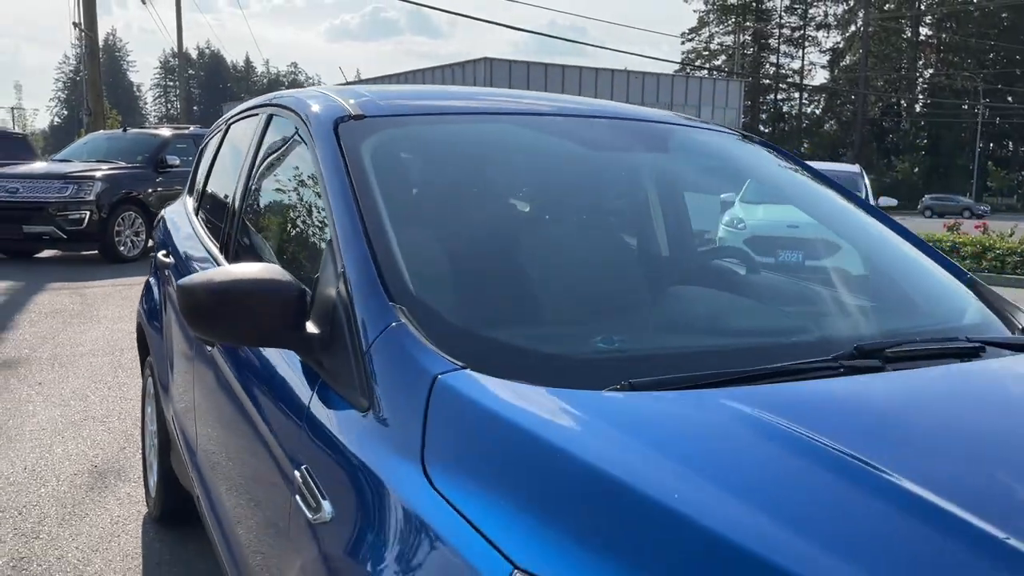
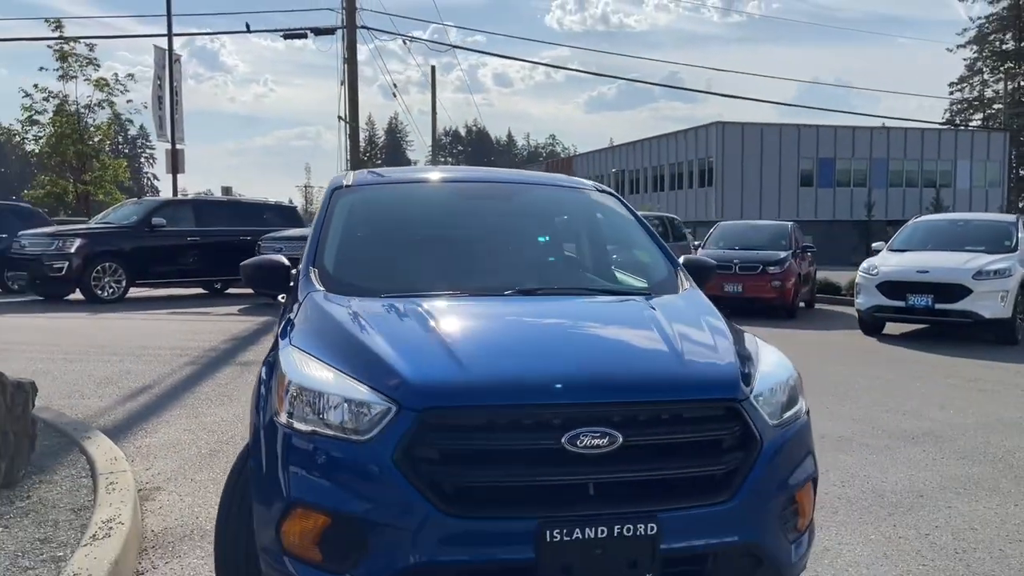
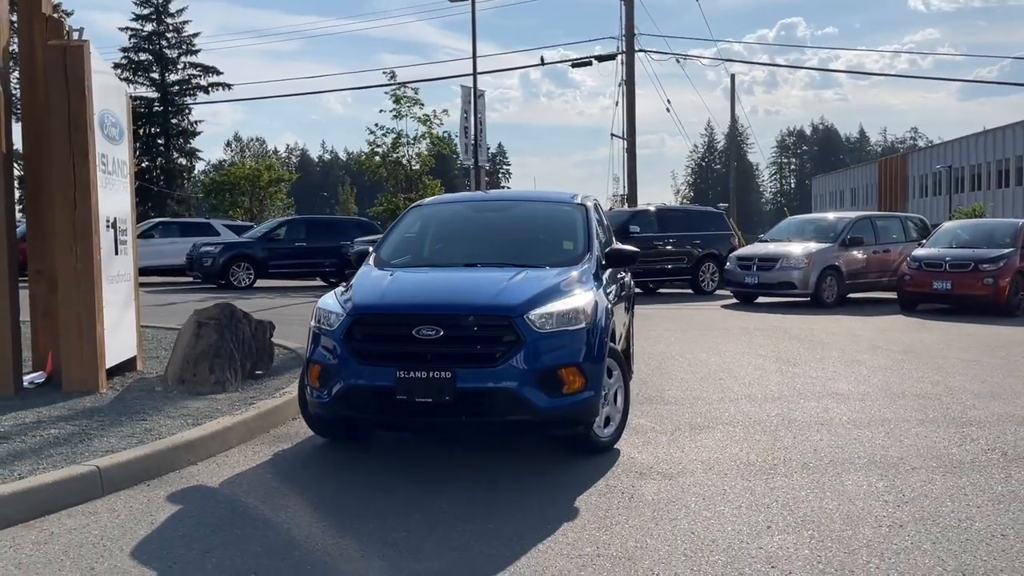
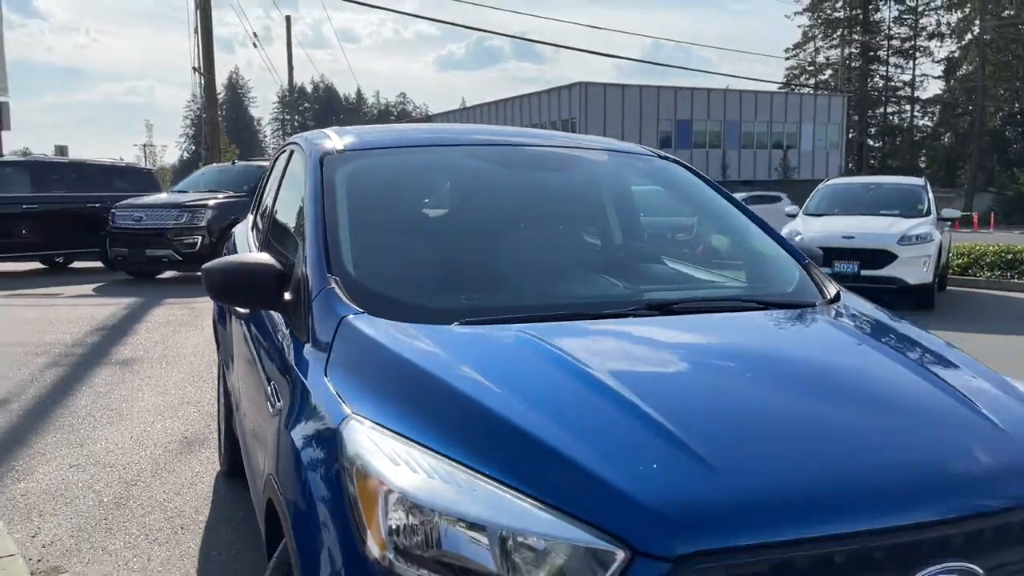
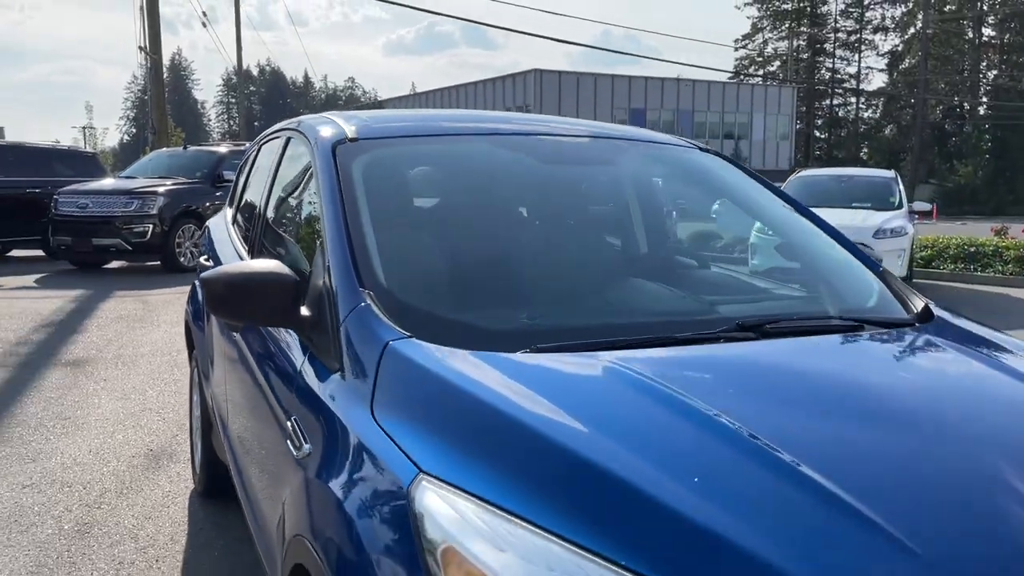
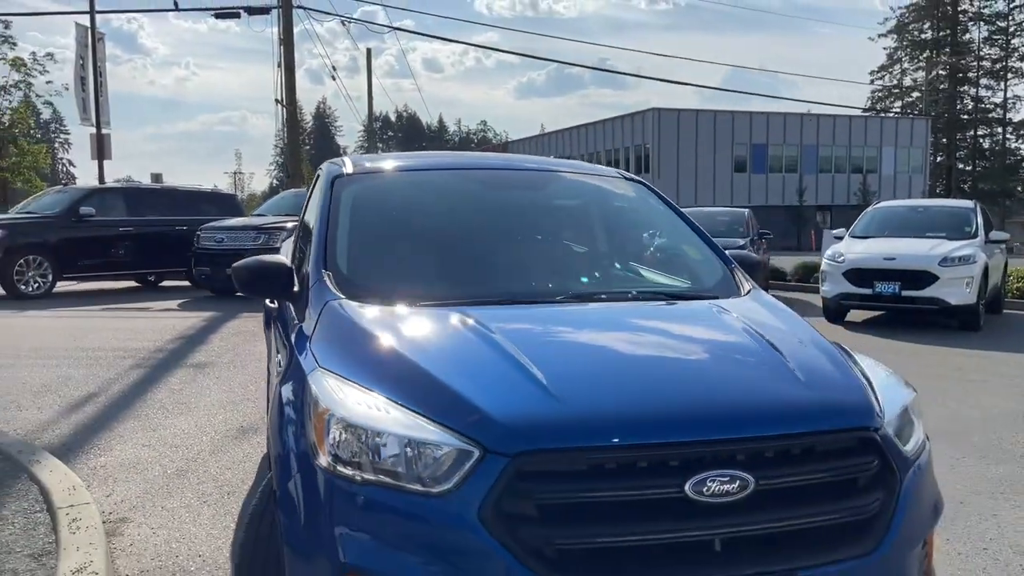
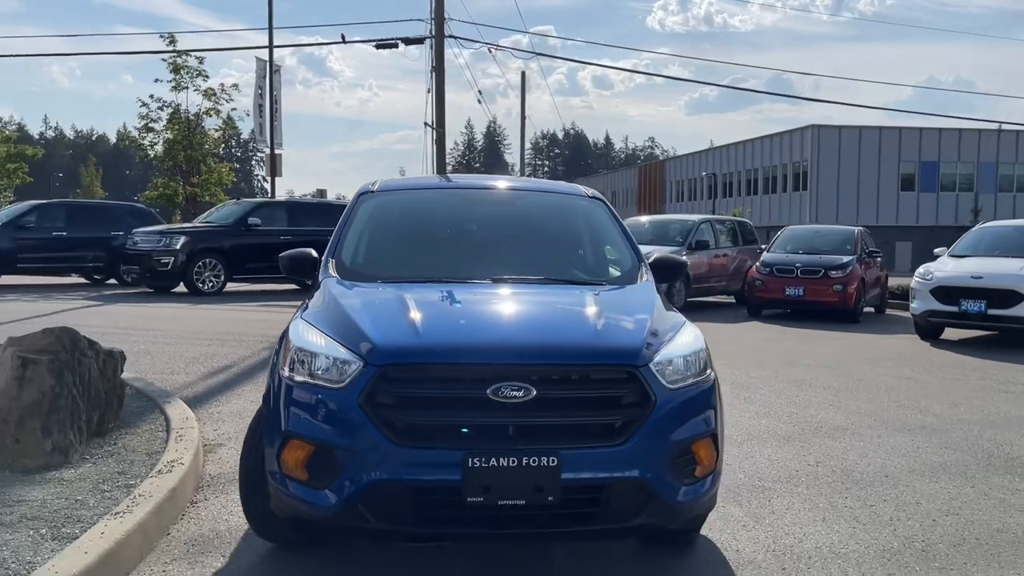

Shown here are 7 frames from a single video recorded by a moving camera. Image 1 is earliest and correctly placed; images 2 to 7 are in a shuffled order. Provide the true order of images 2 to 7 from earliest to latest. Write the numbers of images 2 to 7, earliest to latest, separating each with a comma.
5, 4, 6, 2, 7, 3
